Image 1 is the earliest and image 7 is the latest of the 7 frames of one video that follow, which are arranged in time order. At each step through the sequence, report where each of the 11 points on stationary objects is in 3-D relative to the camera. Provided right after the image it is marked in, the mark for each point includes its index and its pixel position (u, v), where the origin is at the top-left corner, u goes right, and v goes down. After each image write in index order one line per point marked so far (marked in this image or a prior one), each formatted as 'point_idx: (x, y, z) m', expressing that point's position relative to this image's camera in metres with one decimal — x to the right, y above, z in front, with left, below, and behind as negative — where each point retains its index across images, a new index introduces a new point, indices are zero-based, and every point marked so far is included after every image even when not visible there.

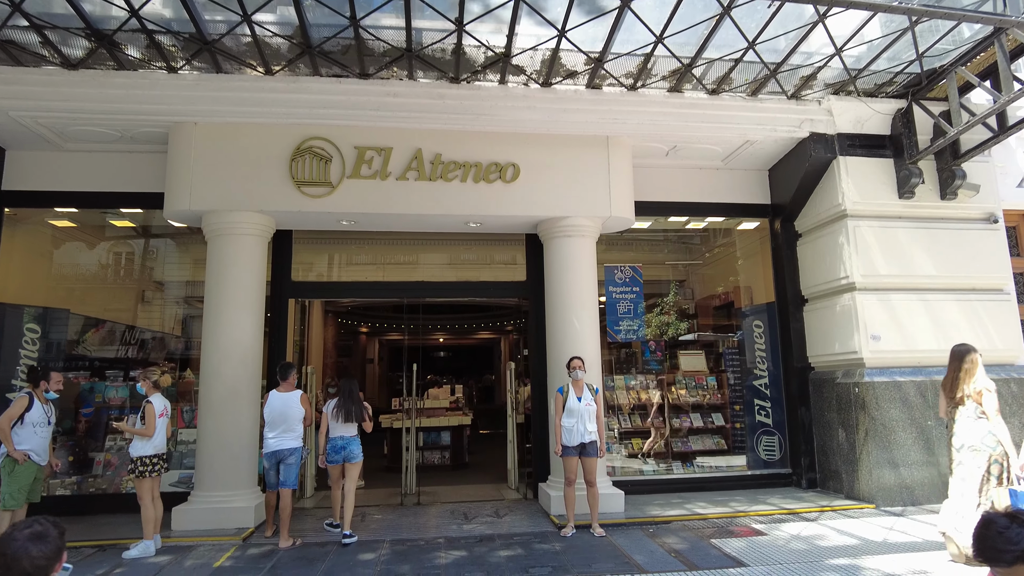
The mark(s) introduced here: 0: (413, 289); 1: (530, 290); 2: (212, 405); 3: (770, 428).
0: (-1.1, 0.0, +6.7) m
1: (+0.2, 0.0, +6.8) m
2: (-2.7, -1.1, +5.6) m
3: (+3.0, -1.7, +7.4) m
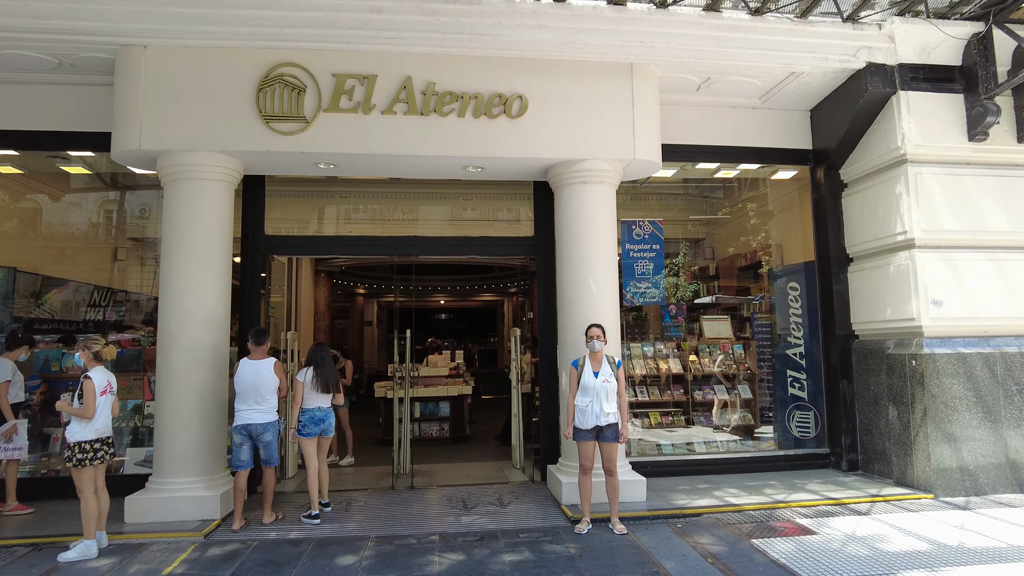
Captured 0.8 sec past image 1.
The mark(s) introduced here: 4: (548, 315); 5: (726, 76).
0: (-1.0, +0.4, +5.9) m
1: (+0.3, +0.4, +6.0) m
2: (-2.6, -0.7, +4.8) m
3: (+3.1, -1.2, +6.7) m
4: (+0.3, -0.3, +5.9) m
5: (+1.9, +1.9, +5.7) m
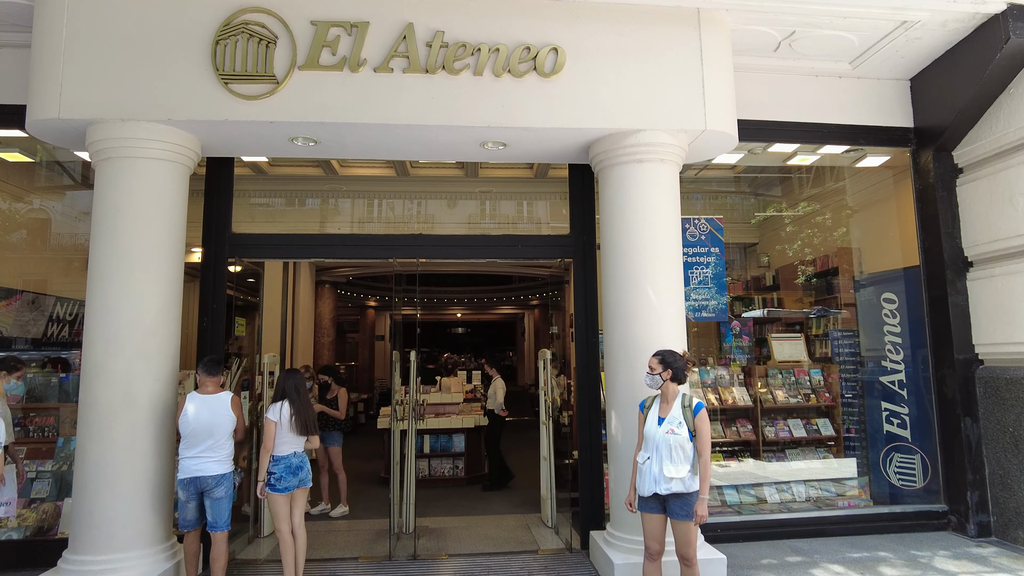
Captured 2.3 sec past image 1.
0: (-0.8, +0.3, +4.7) m
1: (+0.5, +0.3, +4.8) m
2: (-2.4, -0.8, +3.7) m
3: (+3.3, -1.3, +5.3) m
4: (+0.6, -0.4, +4.6) m
5: (+2.2, +1.8, +4.4) m
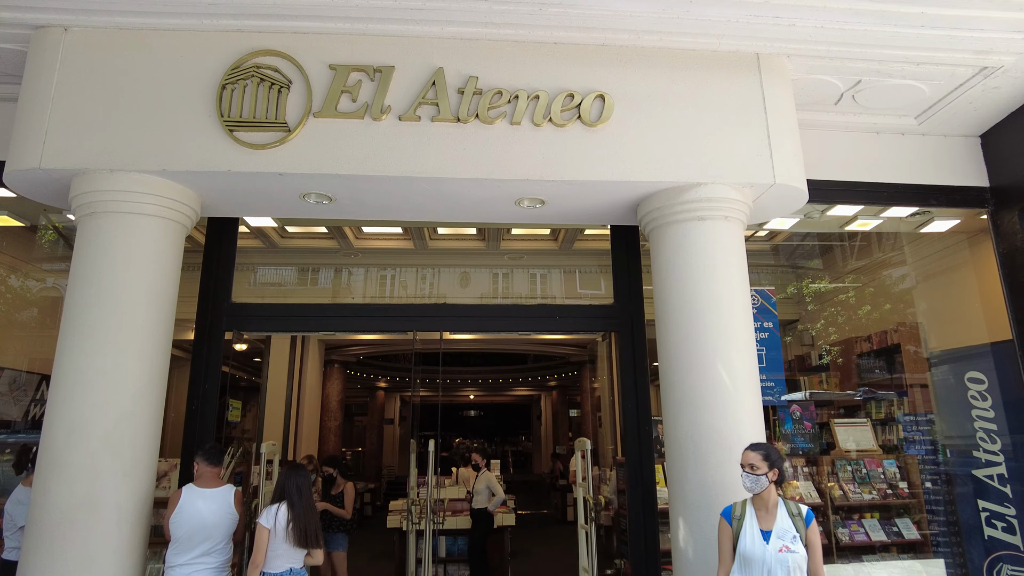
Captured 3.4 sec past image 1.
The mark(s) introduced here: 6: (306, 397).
0: (-0.6, -0.2, +4.1) m
1: (+0.7, -0.2, +4.2) m
2: (-2.2, -1.1, +3.0) m
3: (+3.6, -1.9, +4.5) m
4: (+0.8, -0.8, +4.0) m
5: (+2.4, +1.3, +4.0) m
6: (-2.8, -1.5, +8.5) m
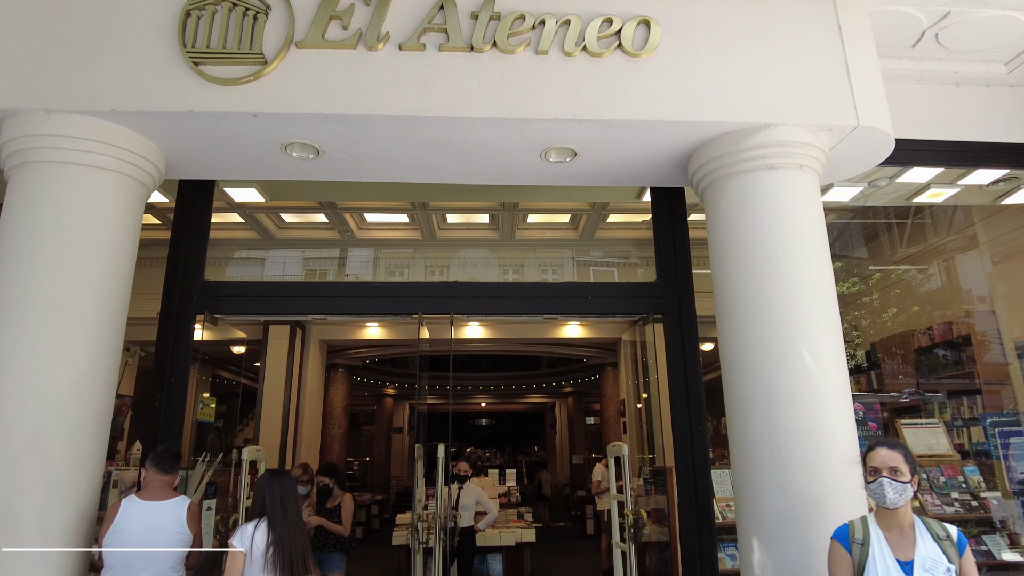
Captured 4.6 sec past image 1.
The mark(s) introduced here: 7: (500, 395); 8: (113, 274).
0: (-0.4, -0.1, +3.5) m
1: (+0.9, 0.0, +3.5) m
2: (-2.1, -1.0, +2.4) m
3: (+3.7, -1.7, +3.8) m
4: (+0.9, -0.7, +3.3) m
5: (+2.5, +1.5, +3.4) m
6: (-2.6, -1.4, +7.9) m
7: (-0.3, -2.8, +16.2) m
8: (-1.8, +0.1, +2.8) m
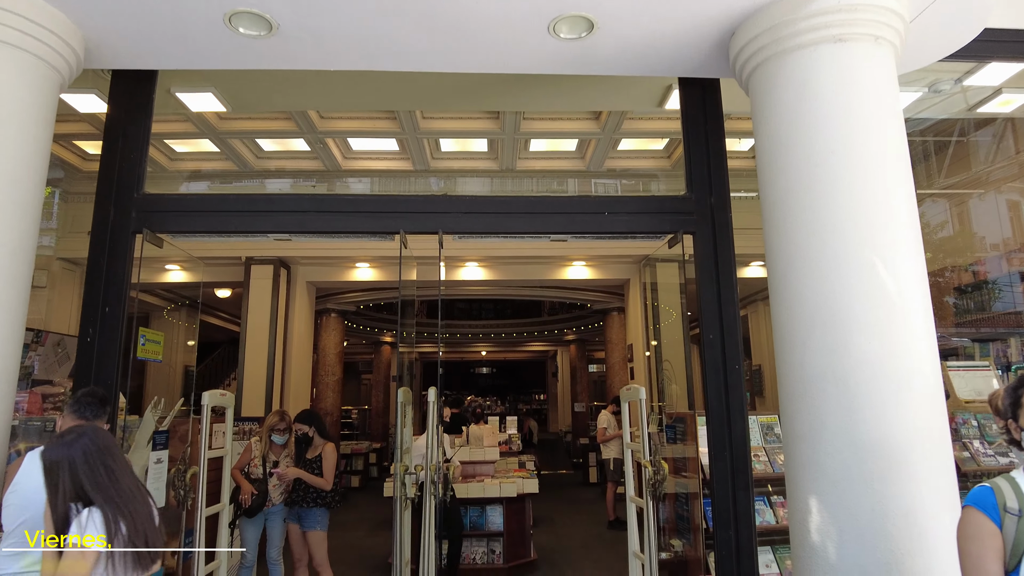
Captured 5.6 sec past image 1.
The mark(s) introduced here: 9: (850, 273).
0: (-0.4, +0.3, +3.0) m
1: (+0.9, +0.4, +3.0) m
2: (-2.1, -0.7, +1.9) m
3: (+3.7, -1.3, +3.3) m
4: (+0.9, -0.3, +2.8) m
5: (+2.5, +1.9, +2.7) m
6: (-2.5, -0.7, +7.4) m
7: (-0.3, -1.4, +15.8) m
8: (-1.8, +0.4, +2.2) m
9: (+1.1, 0.0, +2.1) m
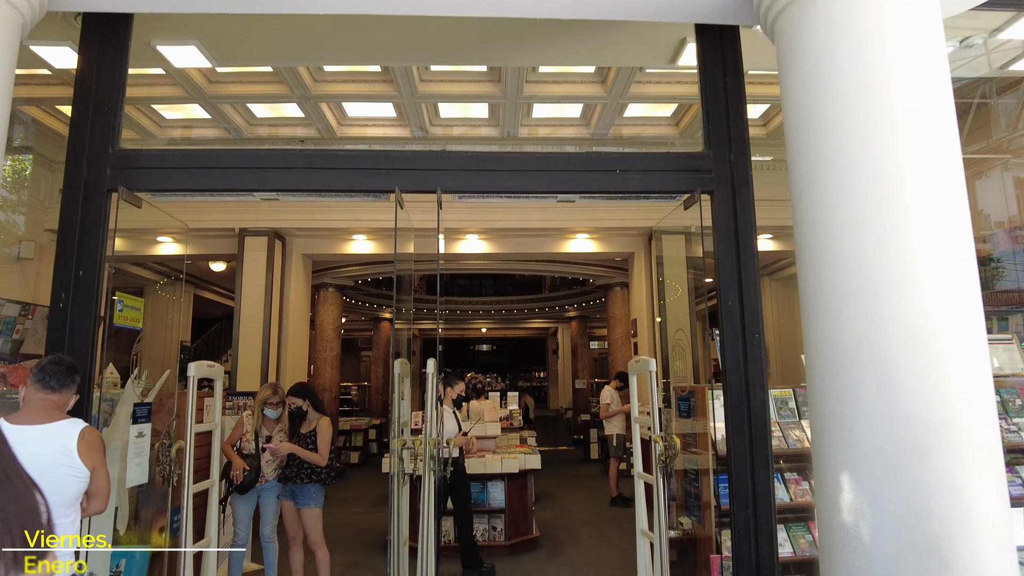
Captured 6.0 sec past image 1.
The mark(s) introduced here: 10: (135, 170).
0: (-0.4, +0.5, +2.8) m
1: (+0.9, +0.5, +2.8) m
2: (-2.1, -0.6, +1.7) m
3: (+3.7, -1.1, +3.2) m
4: (+1.0, -0.2, +2.6) m
5: (+2.5, +2.0, +2.4) m
6: (-2.5, -0.4, +7.2) m
7: (-0.3, -0.8, +15.7) m
8: (-1.8, +0.5, +2.0) m
9: (+1.1, +0.2, +1.9) m
10: (-1.6, +0.5, +2.7) m
